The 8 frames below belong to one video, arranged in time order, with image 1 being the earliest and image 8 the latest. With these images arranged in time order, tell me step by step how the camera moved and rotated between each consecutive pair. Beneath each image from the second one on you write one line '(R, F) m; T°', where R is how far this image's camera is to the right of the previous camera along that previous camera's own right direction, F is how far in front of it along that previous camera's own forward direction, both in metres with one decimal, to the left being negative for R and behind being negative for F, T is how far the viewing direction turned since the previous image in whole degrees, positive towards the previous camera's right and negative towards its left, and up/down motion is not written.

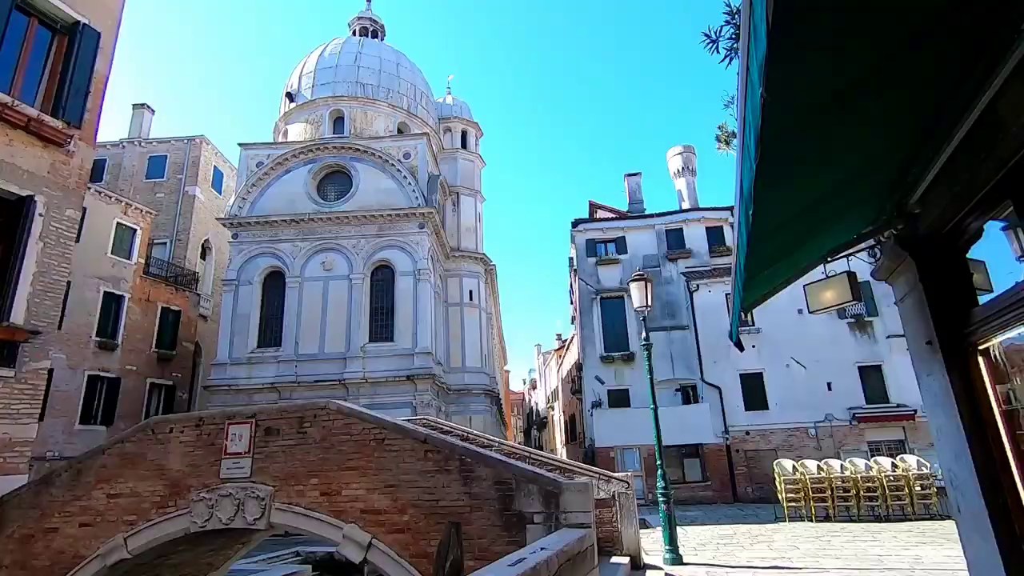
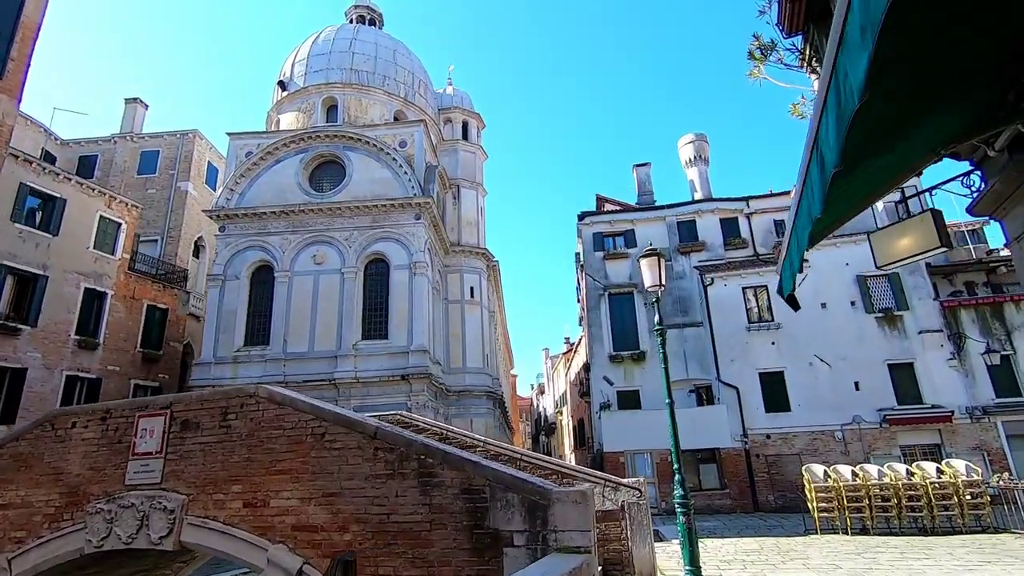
(+0.3, +1.5) m; -1°
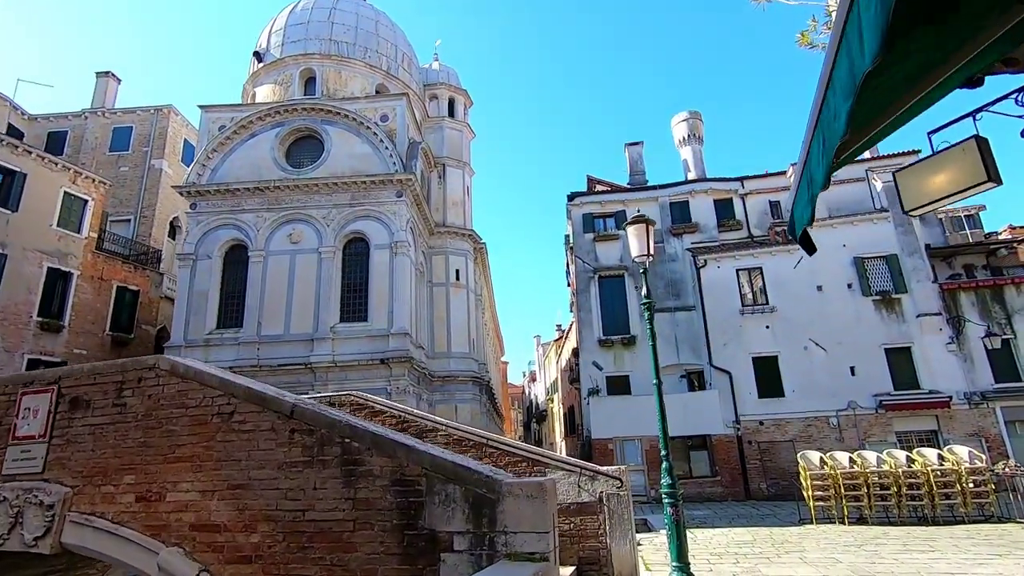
(+0.3, +0.9) m; +1°
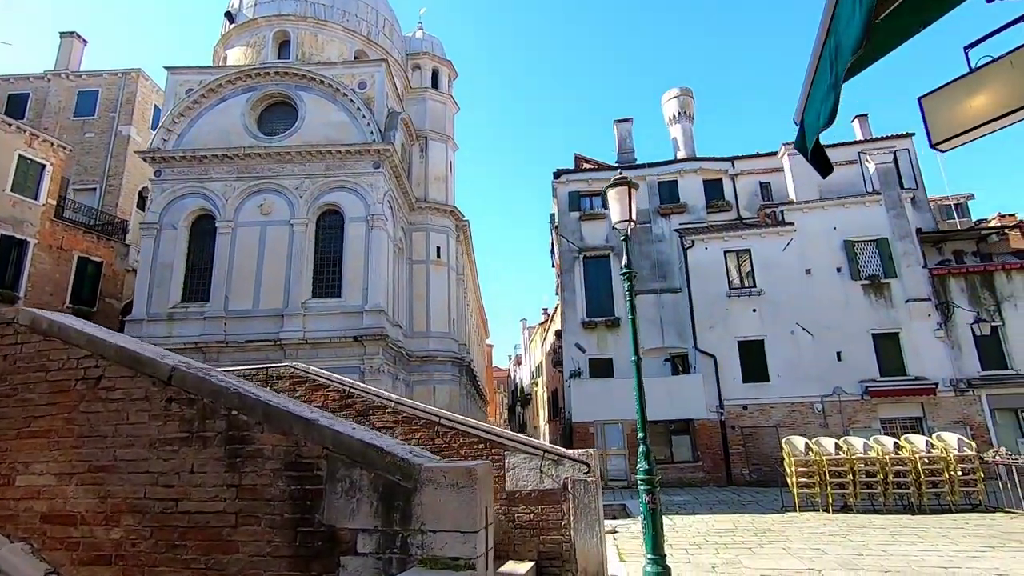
(+0.3, +0.8) m; +1°
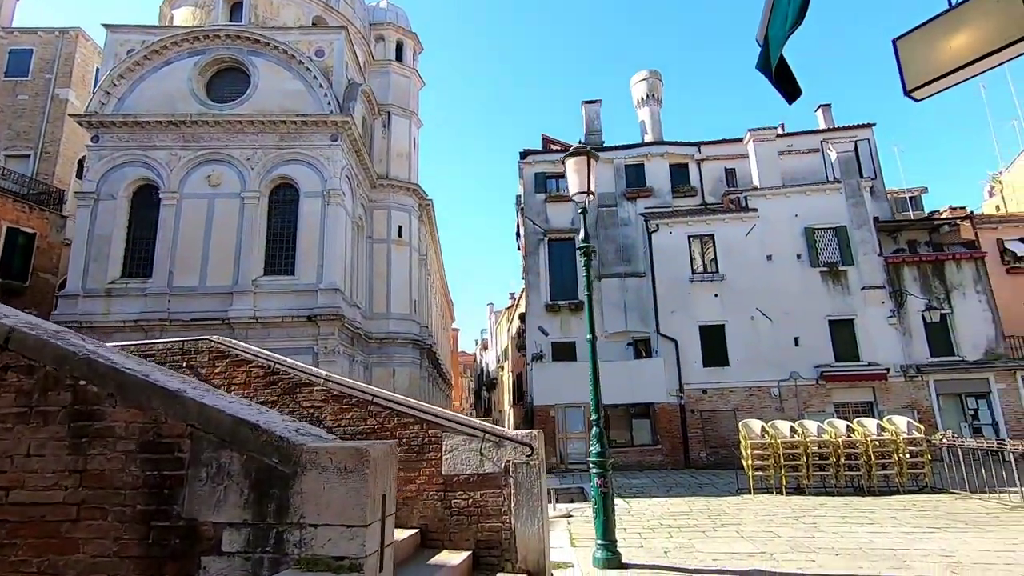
(+0.3, +0.5) m; +3°
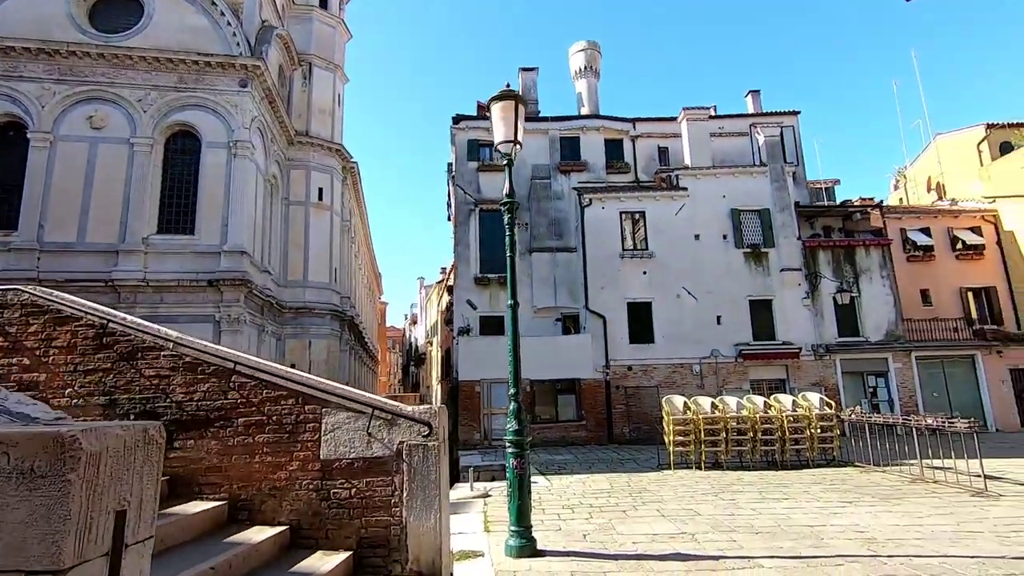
(+0.2, +0.8) m; +7°
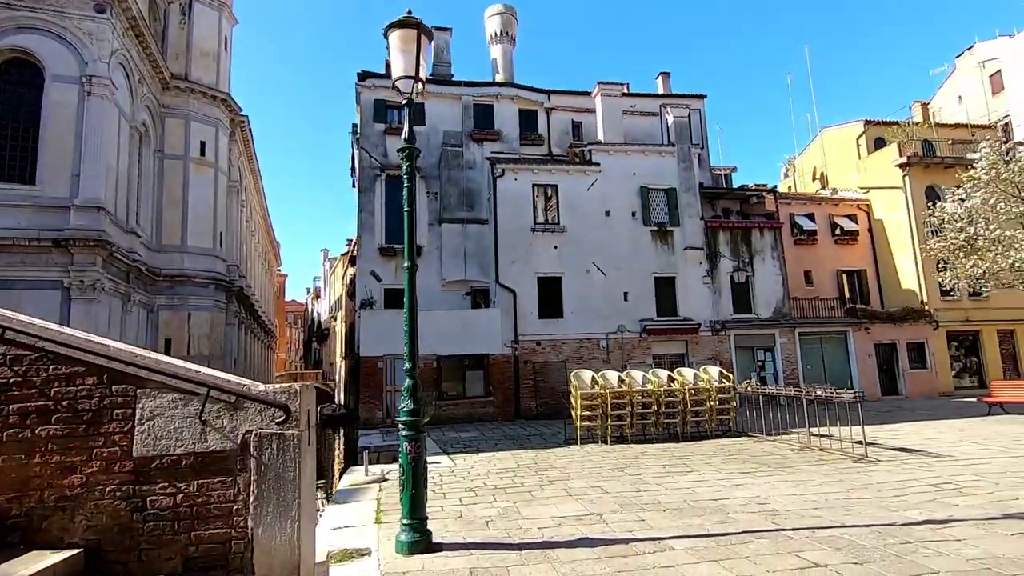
(+0.1, +0.8) m; +9°
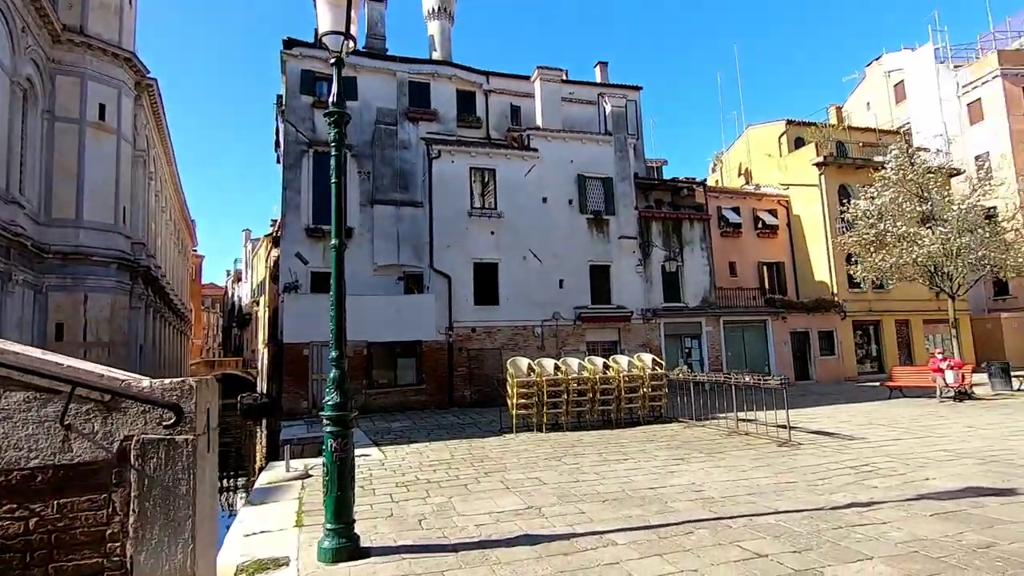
(-0.1, +0.4) m; +7°
